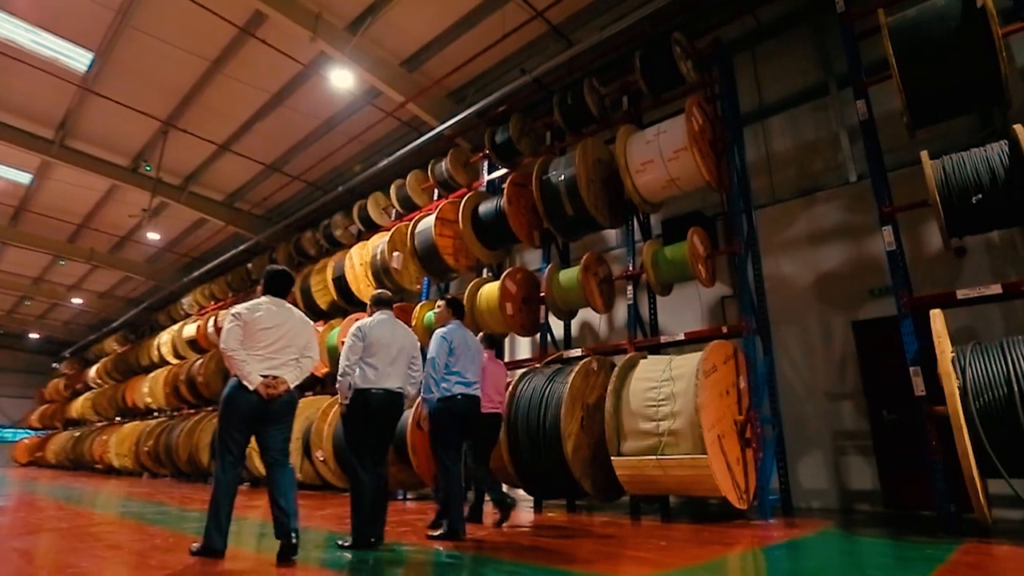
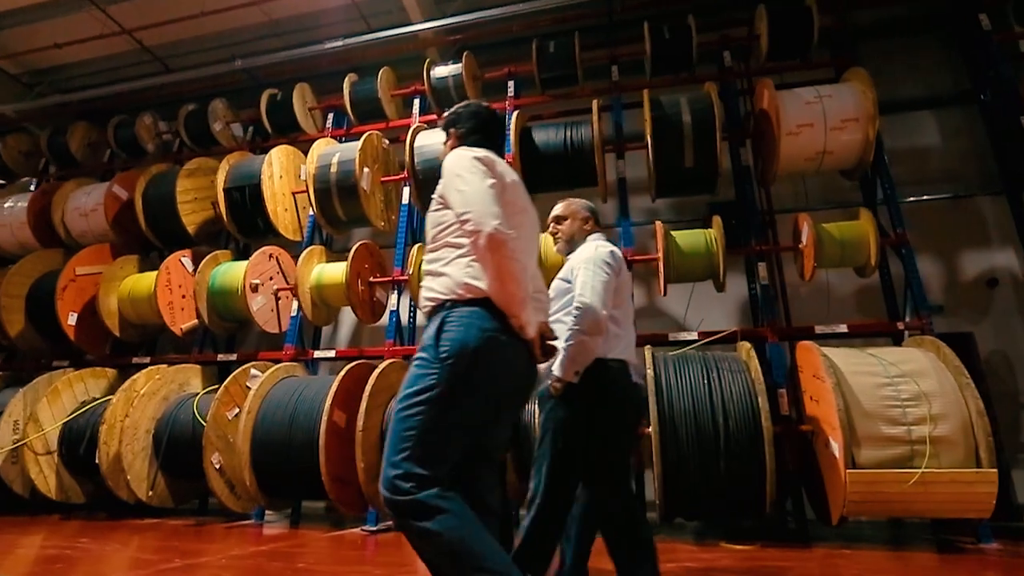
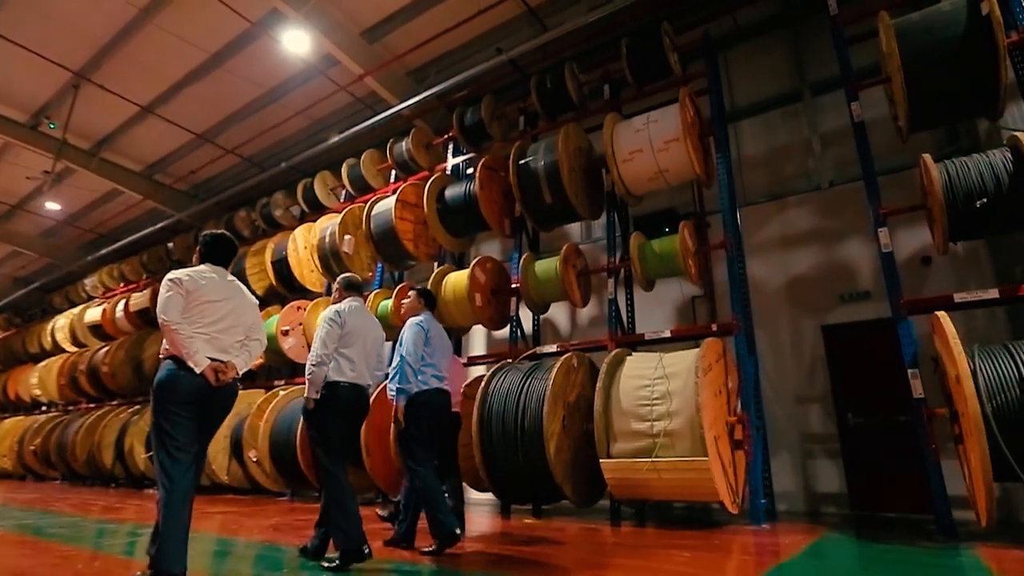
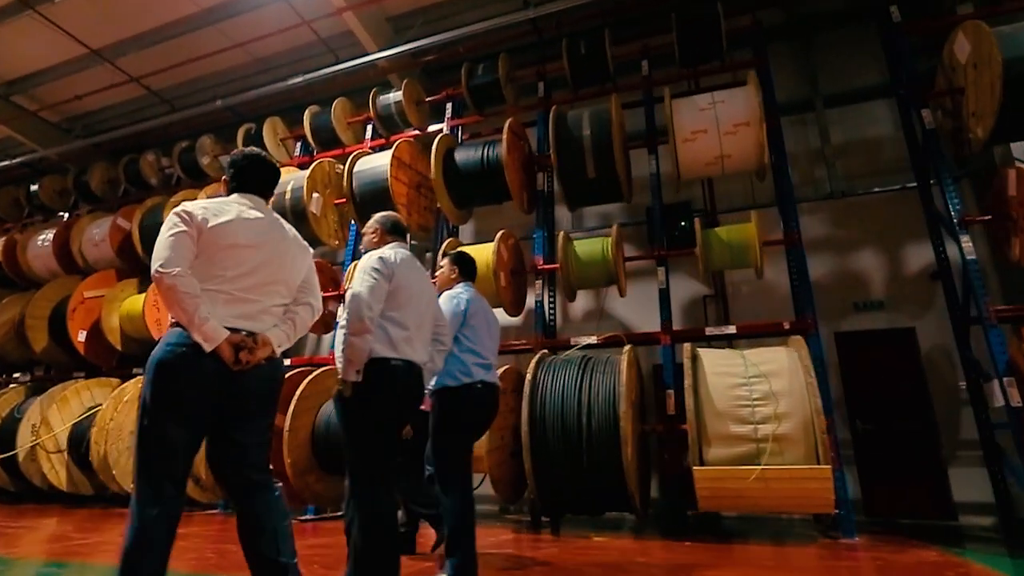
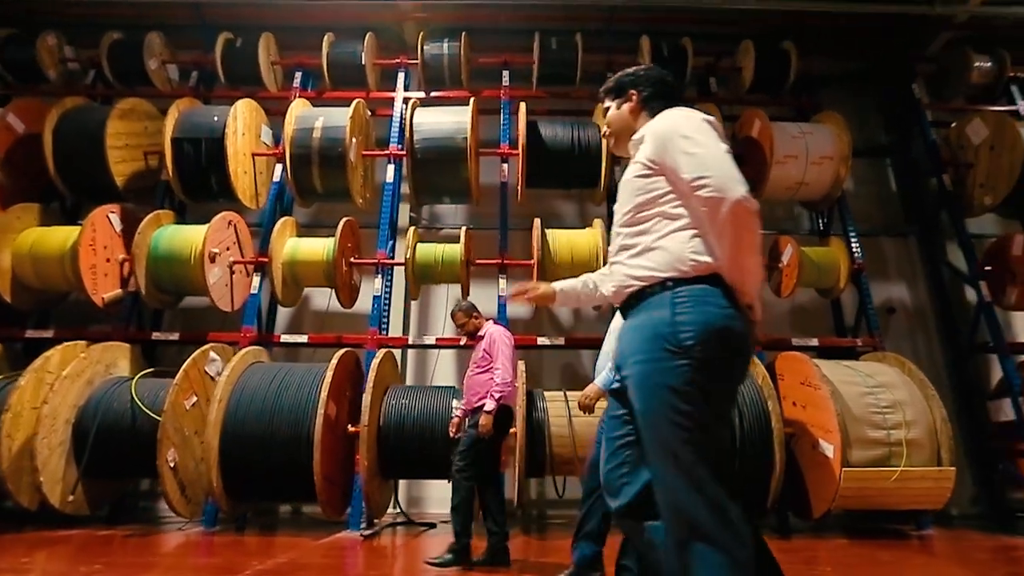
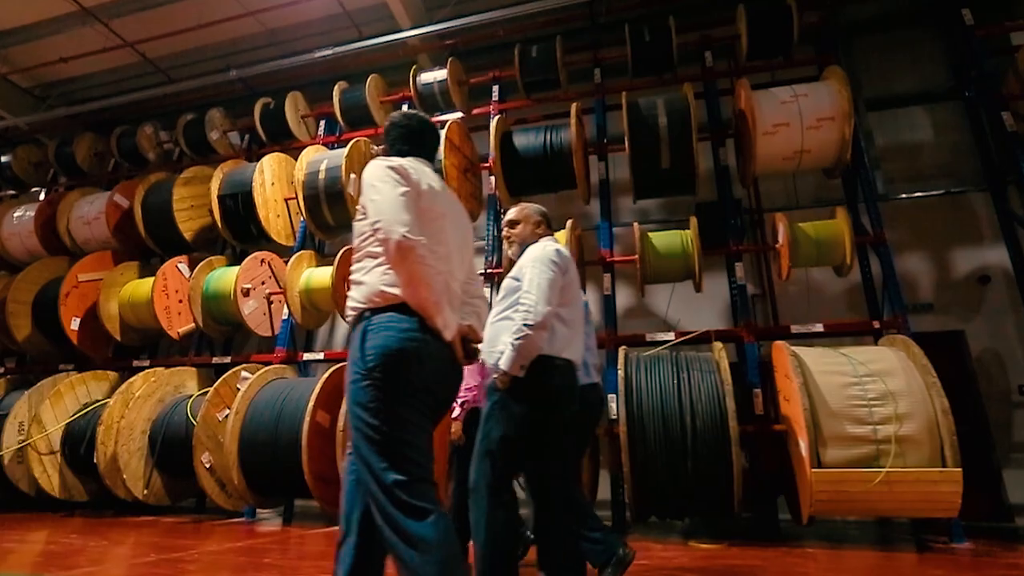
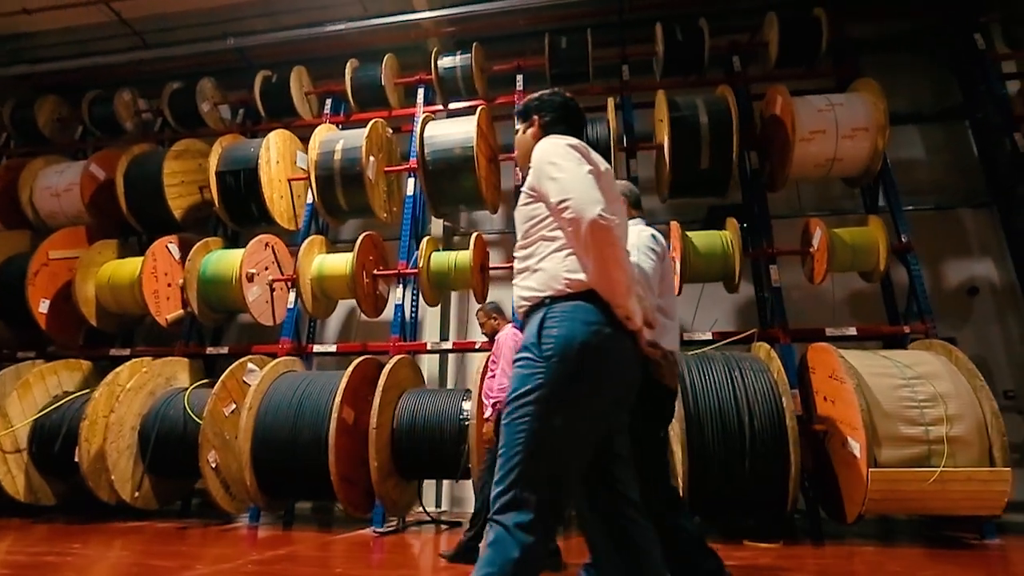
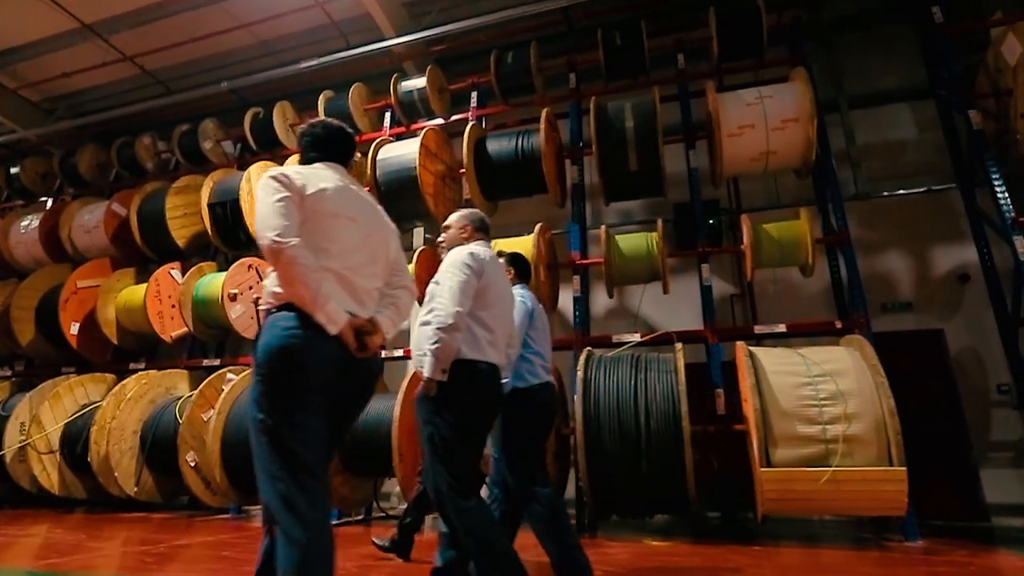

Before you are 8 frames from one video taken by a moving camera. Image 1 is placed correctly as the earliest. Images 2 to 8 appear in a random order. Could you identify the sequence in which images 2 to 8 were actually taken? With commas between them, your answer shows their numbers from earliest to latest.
3, 4, 8, 6, 2, 7, 5
